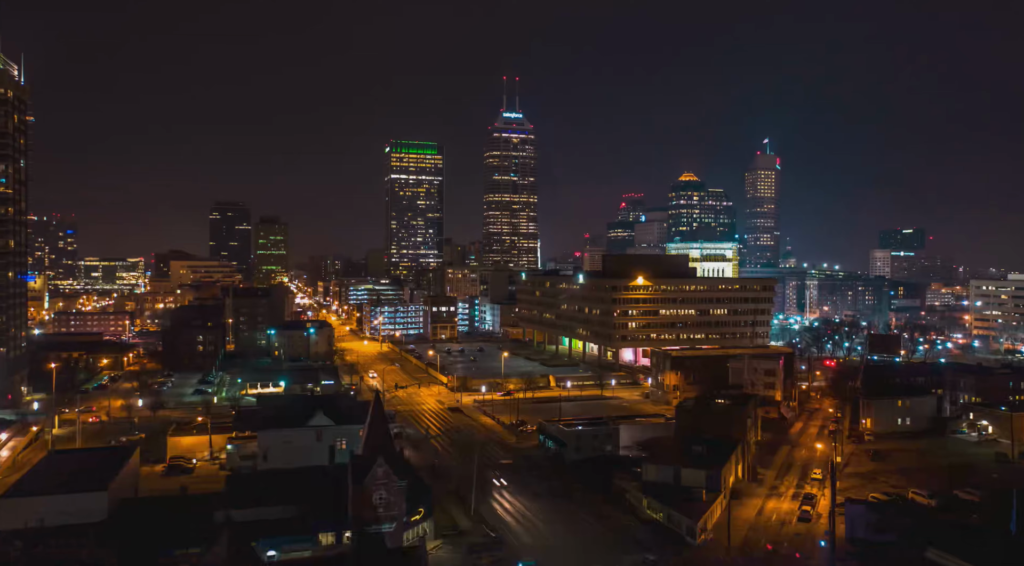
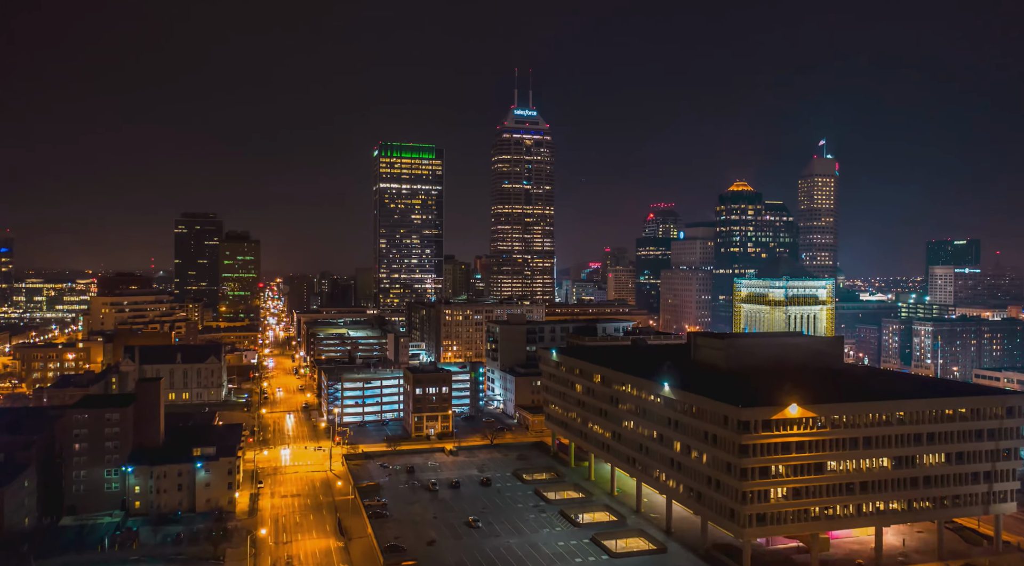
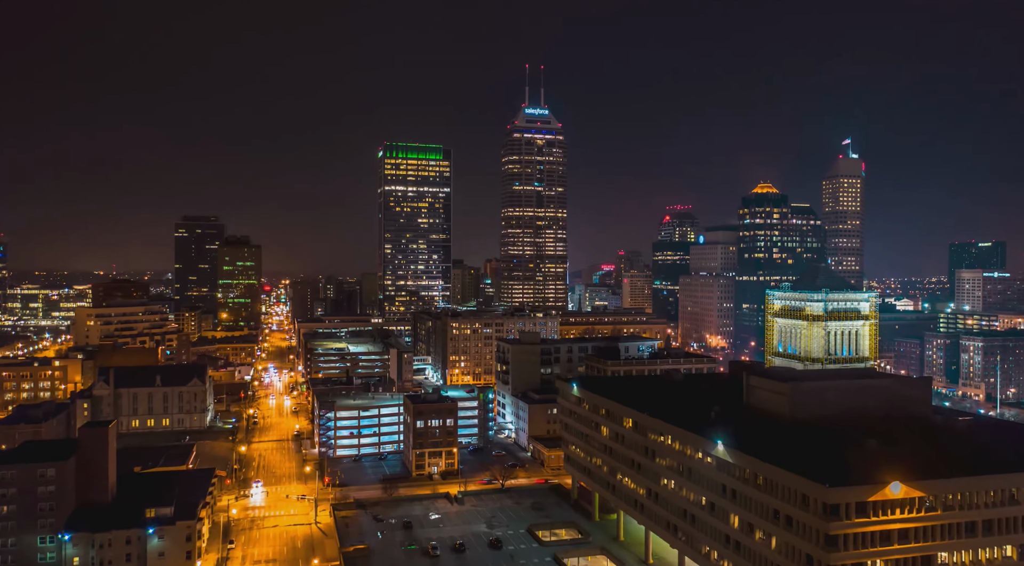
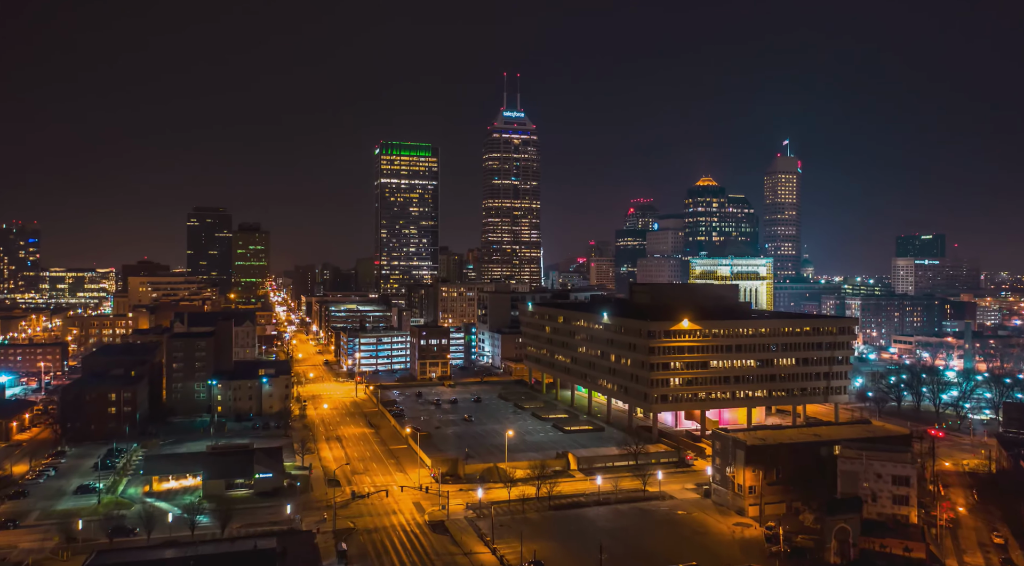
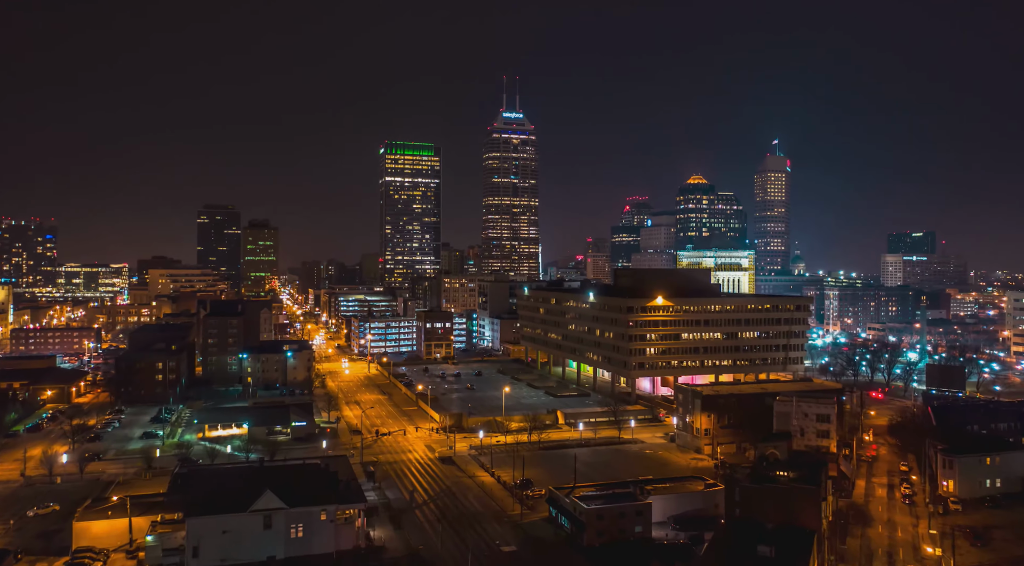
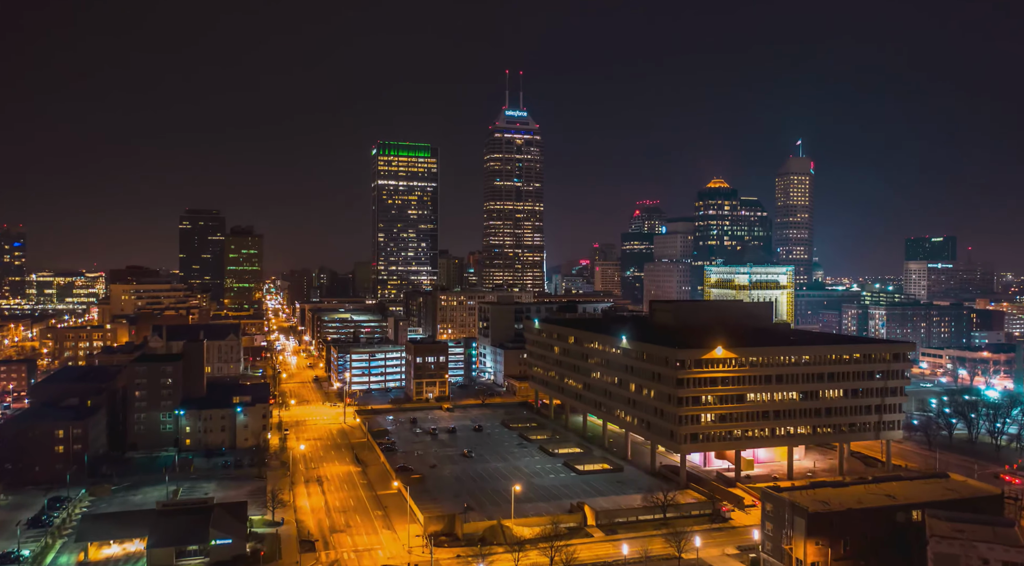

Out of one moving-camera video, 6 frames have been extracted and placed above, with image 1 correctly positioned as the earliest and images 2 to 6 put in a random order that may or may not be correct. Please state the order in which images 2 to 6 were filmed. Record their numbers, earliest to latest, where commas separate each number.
5, 4, 6, 2, 3
